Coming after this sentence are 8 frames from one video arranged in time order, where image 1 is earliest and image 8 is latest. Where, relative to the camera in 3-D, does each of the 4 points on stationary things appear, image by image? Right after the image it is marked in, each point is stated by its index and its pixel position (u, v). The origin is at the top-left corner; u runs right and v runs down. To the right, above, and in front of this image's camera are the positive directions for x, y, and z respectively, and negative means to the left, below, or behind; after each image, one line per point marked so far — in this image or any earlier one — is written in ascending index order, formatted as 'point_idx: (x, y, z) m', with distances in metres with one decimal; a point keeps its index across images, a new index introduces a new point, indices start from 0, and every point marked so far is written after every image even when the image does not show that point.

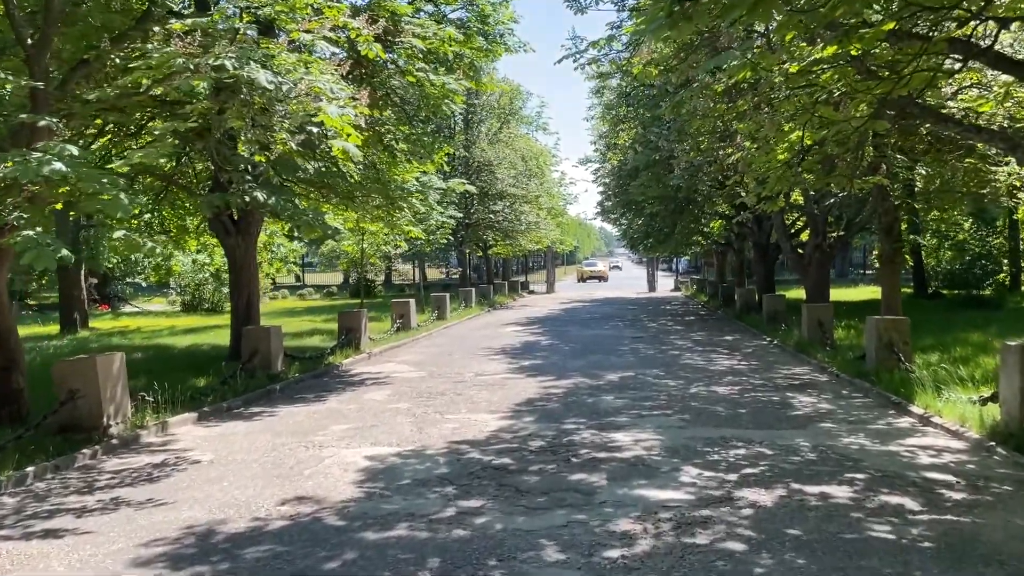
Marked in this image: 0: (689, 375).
0: (+3.0, -1.5, +13.7) m
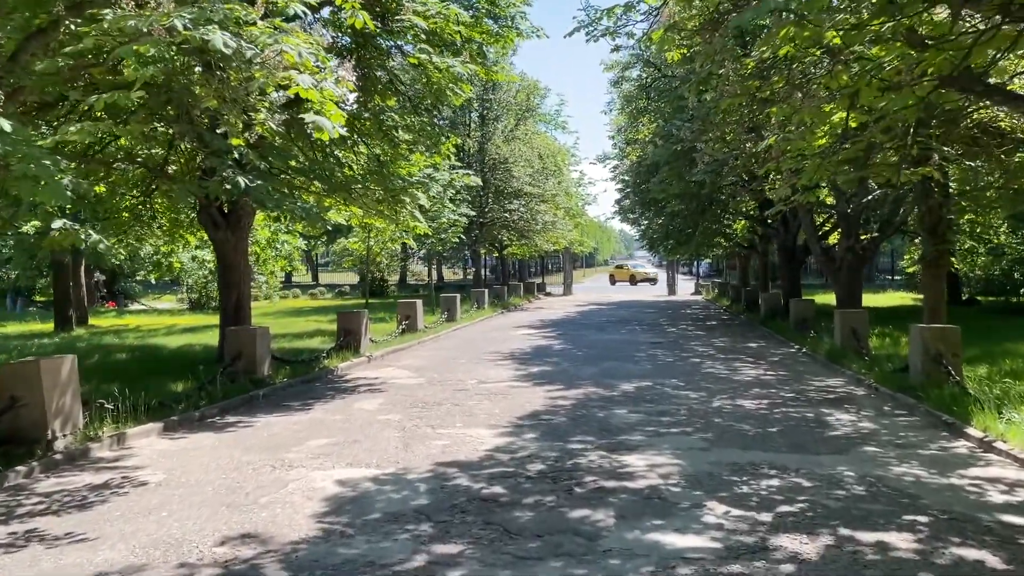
0: (+3.1, -1.5, +12.4) m
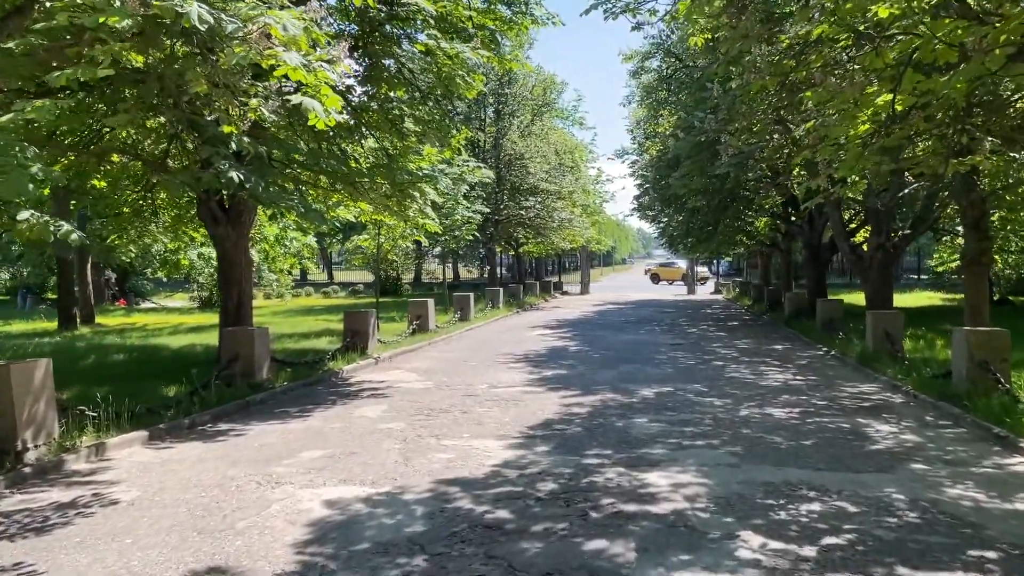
0: (+3.2, -1.5, +11.6) m
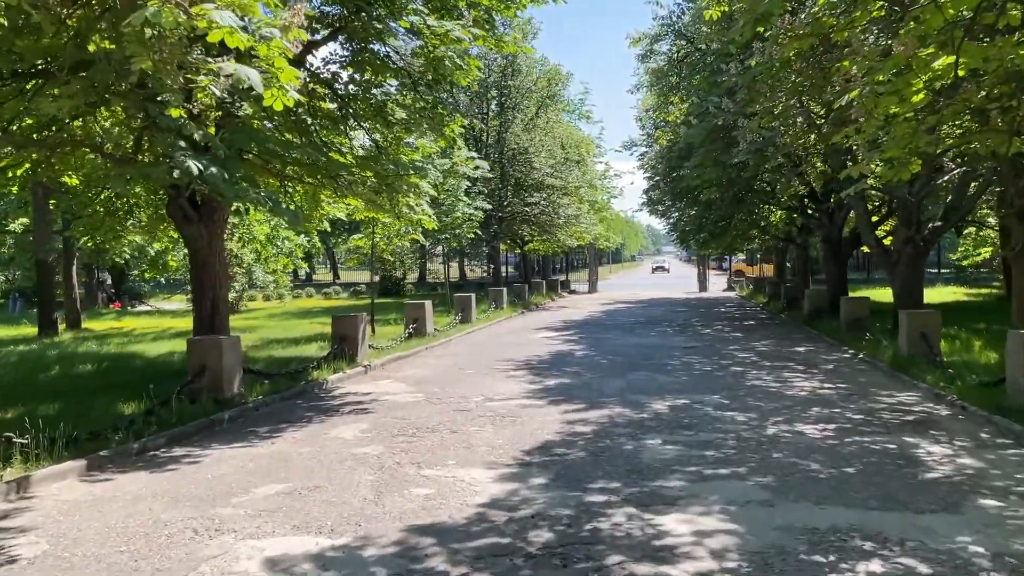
0: (+3.2, -1.5, +10.4) m
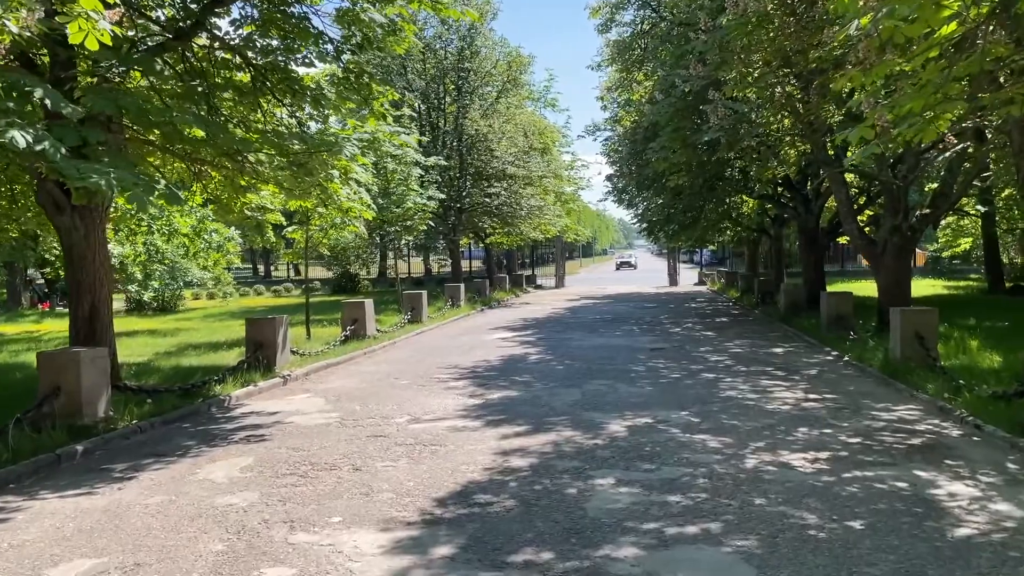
0: (+2.4, -1.5, +8.7) m
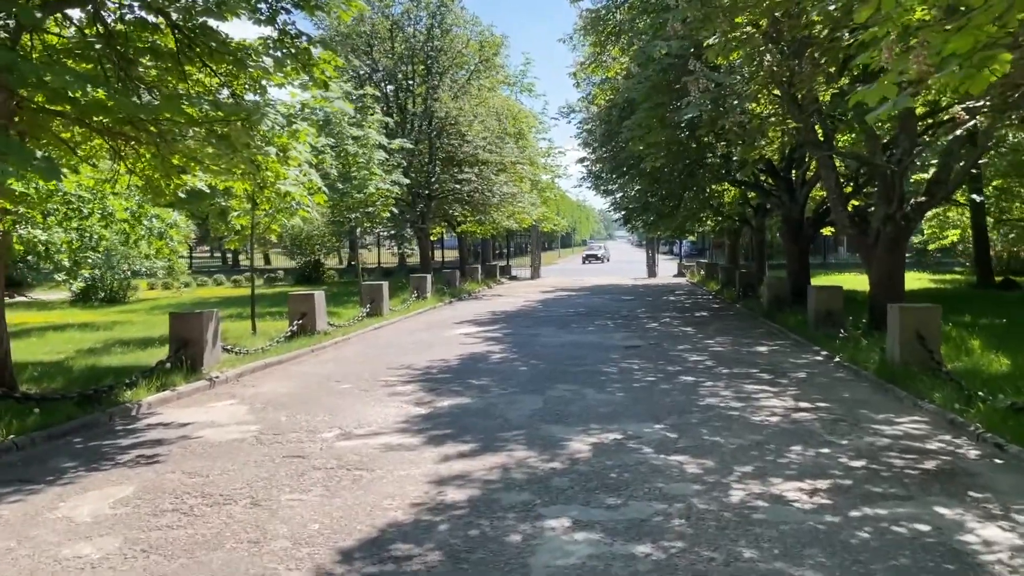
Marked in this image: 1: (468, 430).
0: (+1.9, -1.4, +7.4) m
1: (-0.4, -1.4, +8.1) m
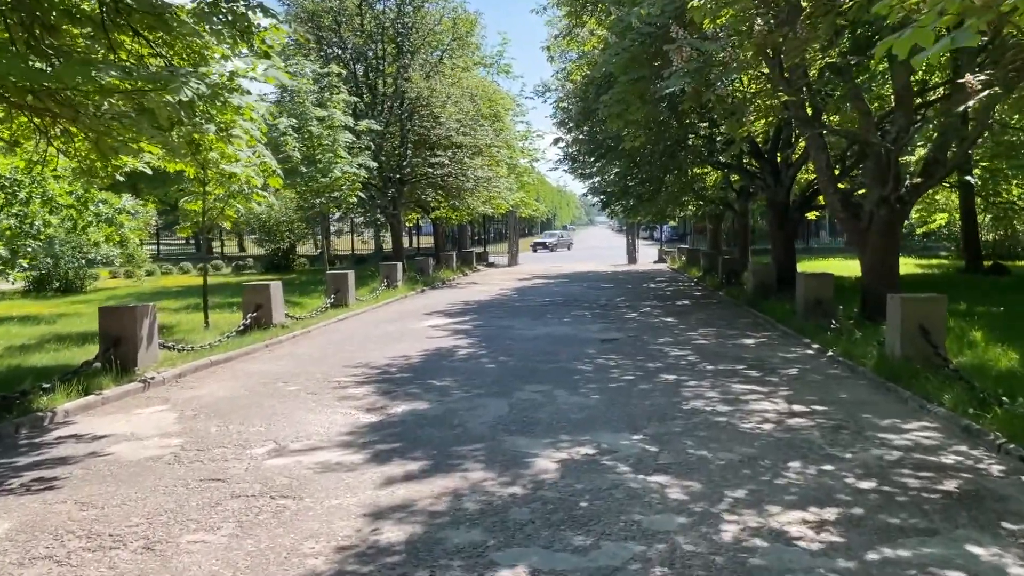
0: (+1.6, -1.4, +6.5) m
1: (-0.8, -1.4, +7.1) m
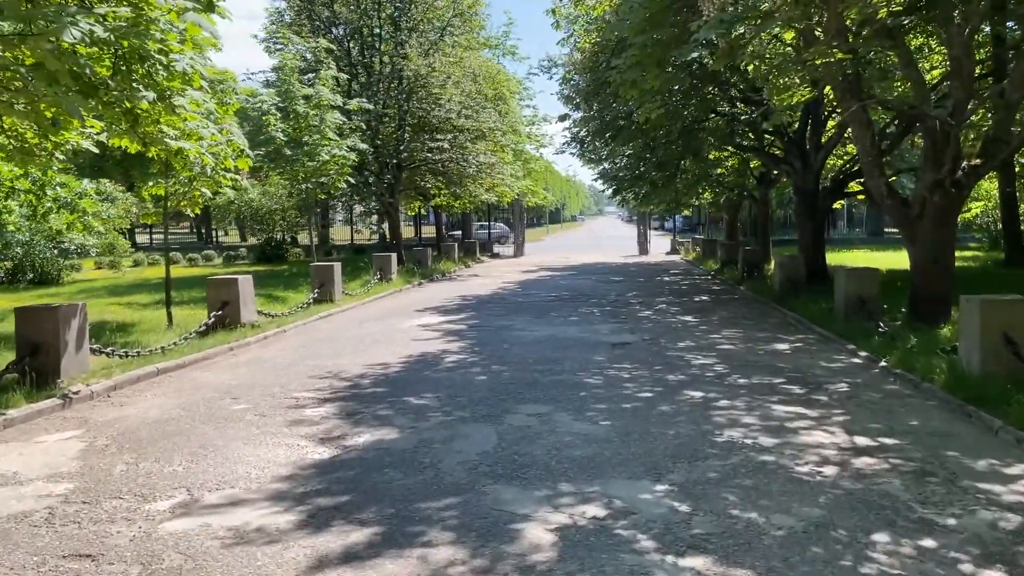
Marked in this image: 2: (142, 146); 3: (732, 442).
0: (+1.5, -1.4, +4.8) m
1: (-0.9, -1.4, +5.4) m
2: (-5.0, +2.0, +11.1) m
3: (+1.8, -1.2, +6.6) m
